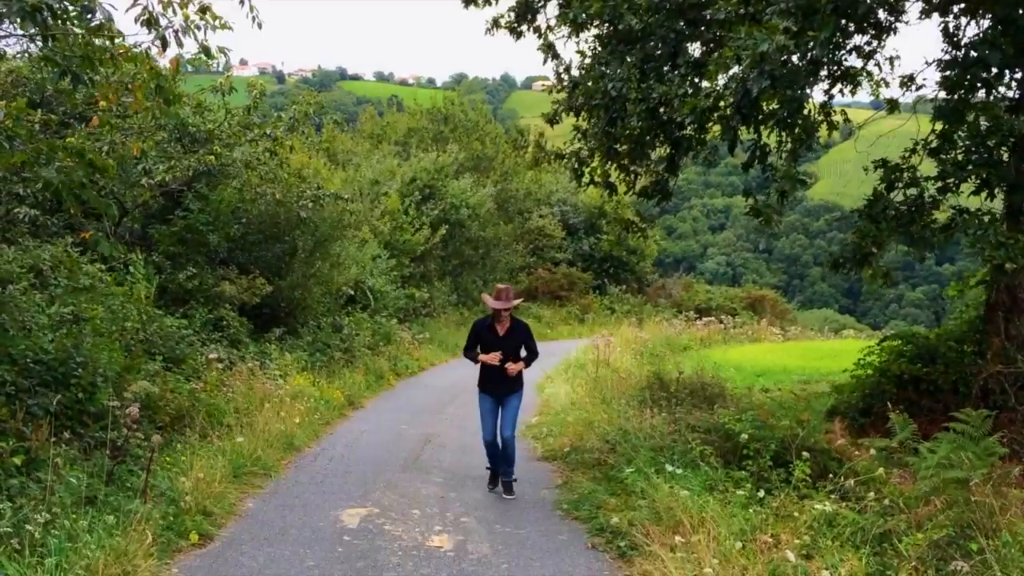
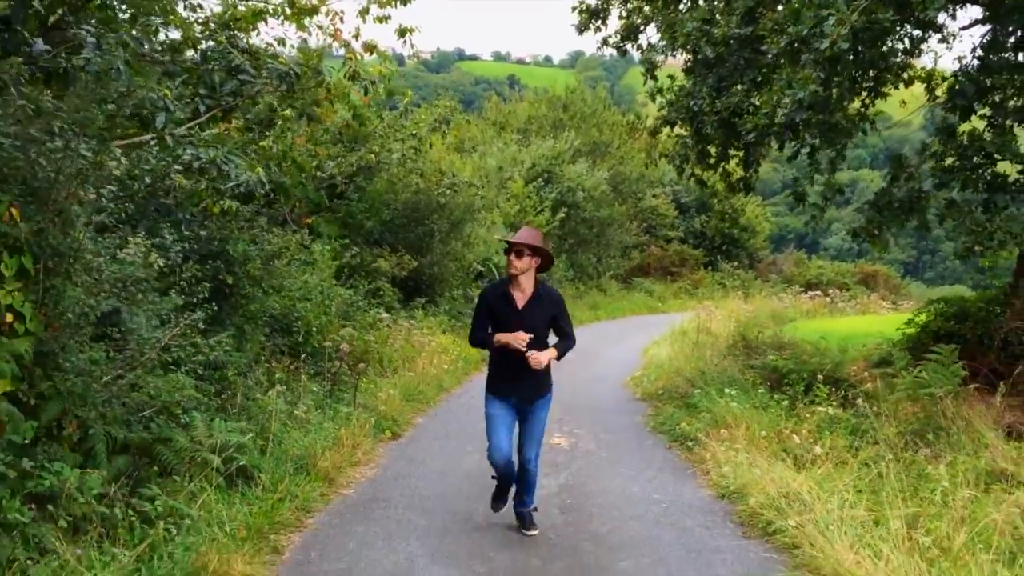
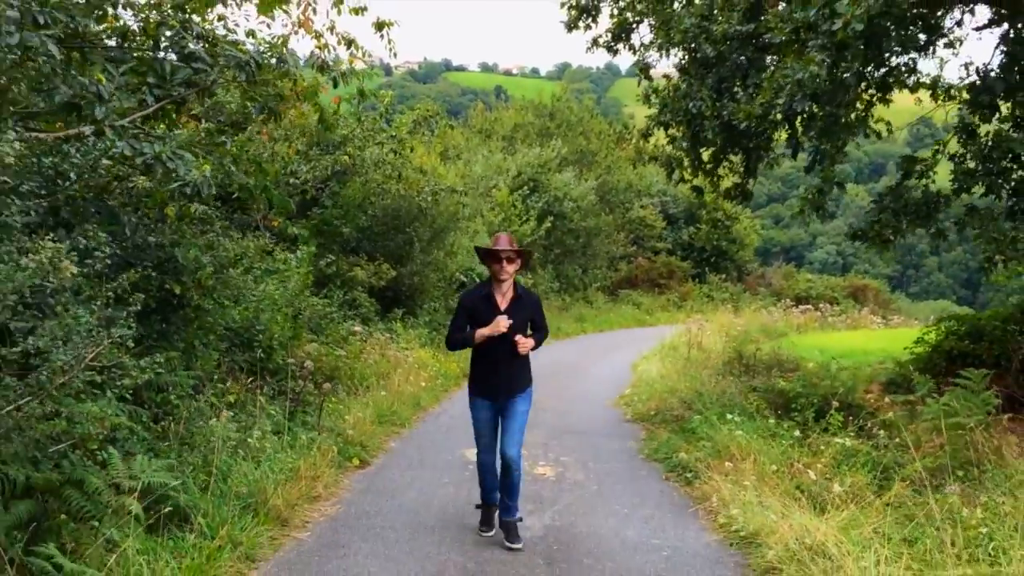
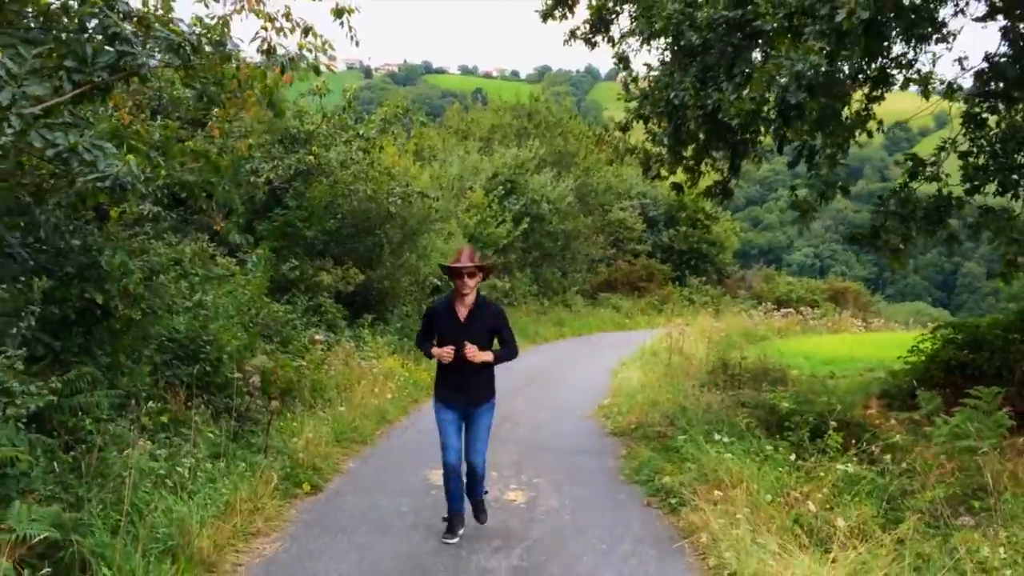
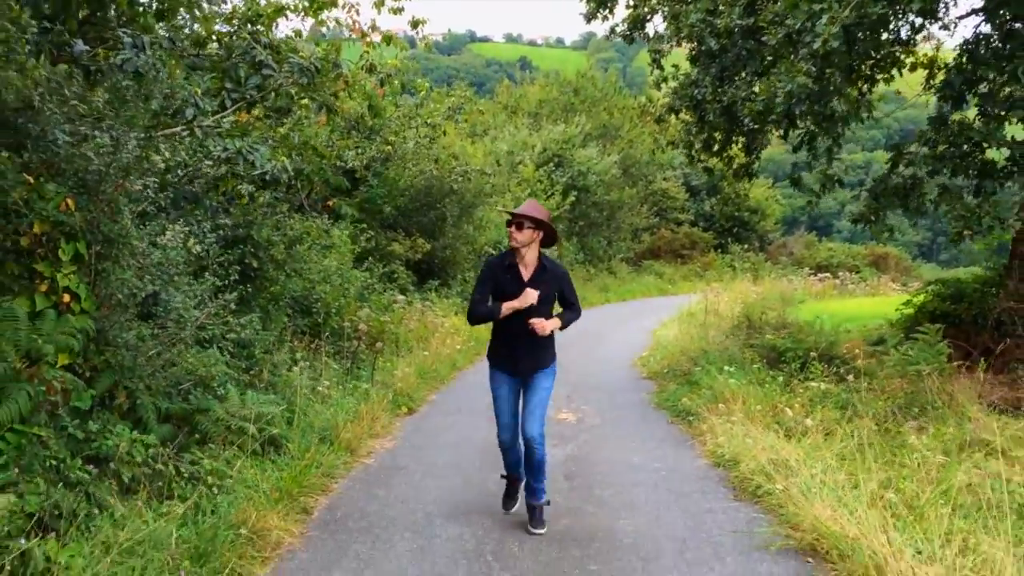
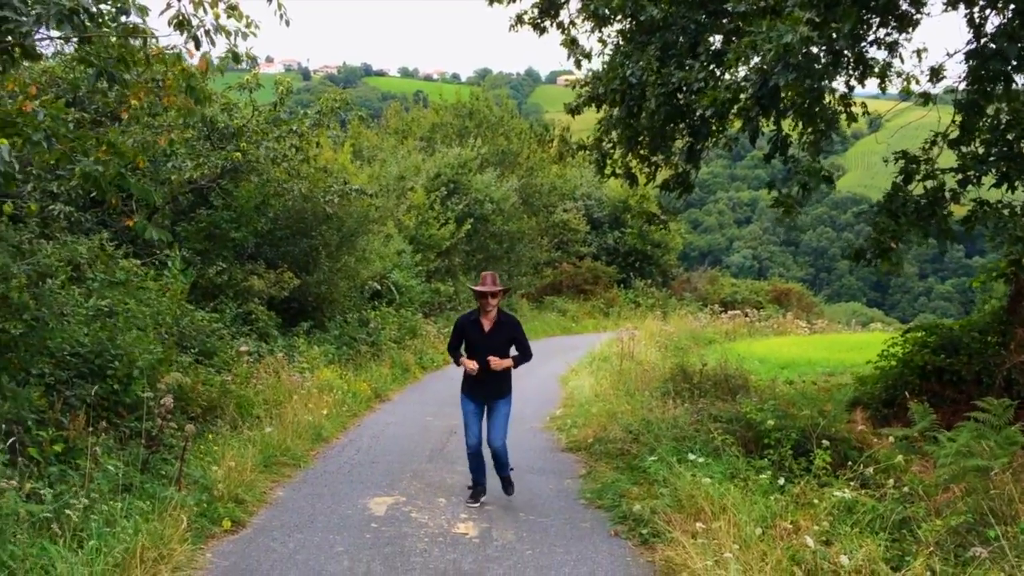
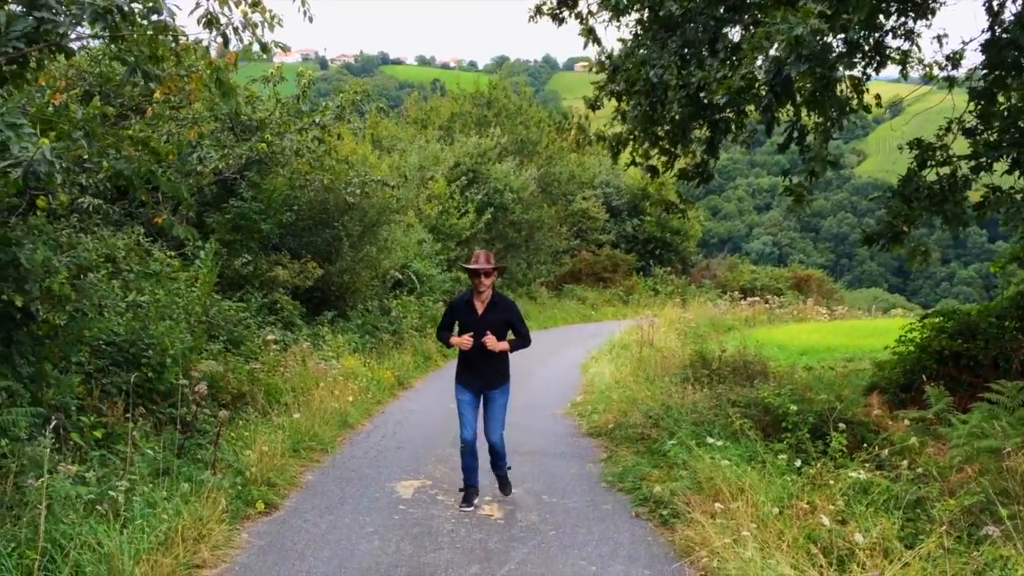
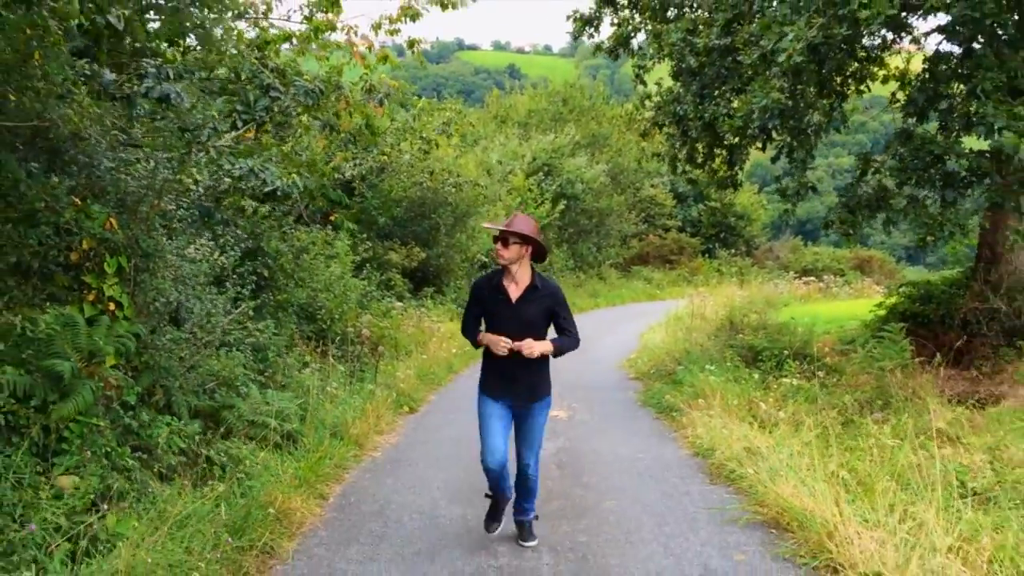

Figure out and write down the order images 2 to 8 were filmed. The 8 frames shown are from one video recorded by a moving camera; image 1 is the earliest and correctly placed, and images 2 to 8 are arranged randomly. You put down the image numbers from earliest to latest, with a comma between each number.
6, 7, 4, 3, 2, 5, 8
